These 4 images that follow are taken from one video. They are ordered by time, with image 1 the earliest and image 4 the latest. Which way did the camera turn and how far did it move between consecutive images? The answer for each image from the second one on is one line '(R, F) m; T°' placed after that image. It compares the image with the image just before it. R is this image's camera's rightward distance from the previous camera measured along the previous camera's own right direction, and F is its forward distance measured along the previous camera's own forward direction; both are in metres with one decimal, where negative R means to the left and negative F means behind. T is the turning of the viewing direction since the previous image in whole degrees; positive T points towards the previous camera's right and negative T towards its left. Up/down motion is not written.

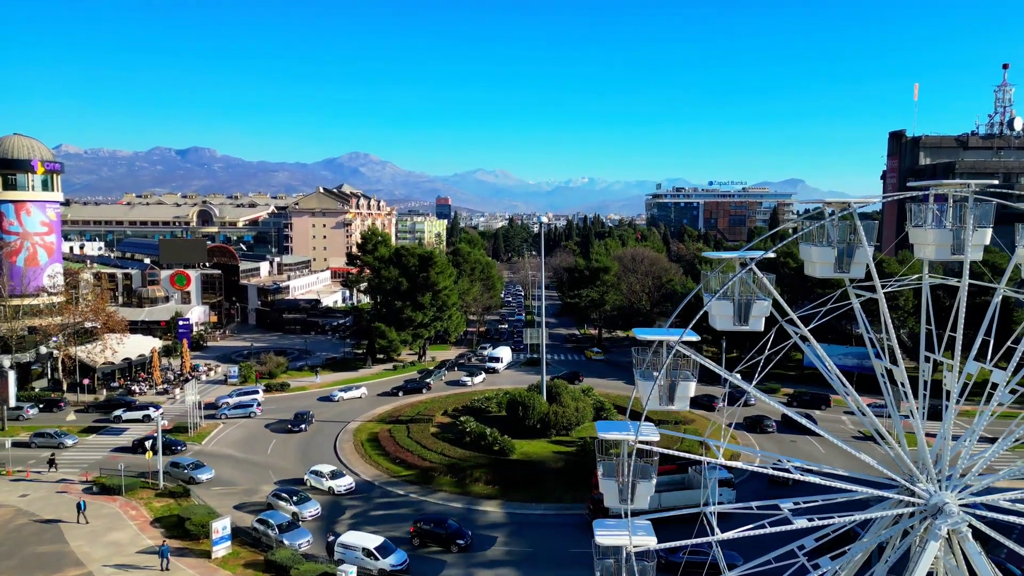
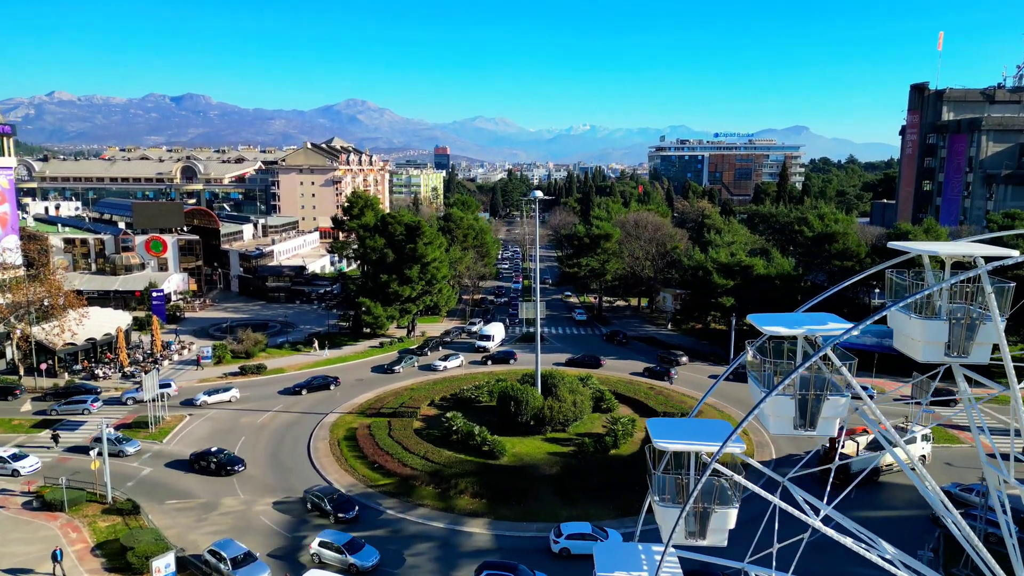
(+0.5, +3.7) m; 0°
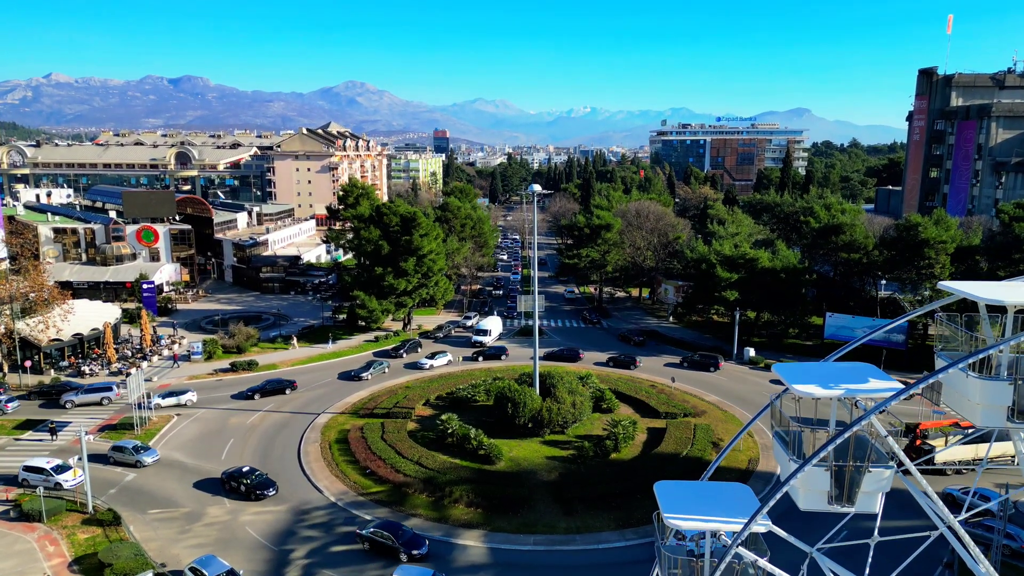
(+0.1, +1.2) m; 0°
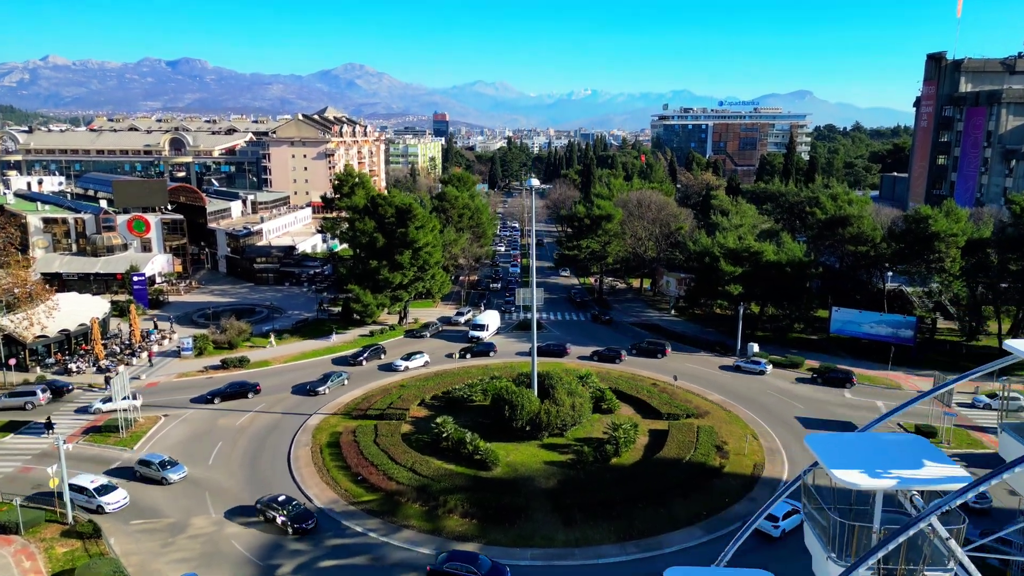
(+0.1, +1.2) m; 0°
